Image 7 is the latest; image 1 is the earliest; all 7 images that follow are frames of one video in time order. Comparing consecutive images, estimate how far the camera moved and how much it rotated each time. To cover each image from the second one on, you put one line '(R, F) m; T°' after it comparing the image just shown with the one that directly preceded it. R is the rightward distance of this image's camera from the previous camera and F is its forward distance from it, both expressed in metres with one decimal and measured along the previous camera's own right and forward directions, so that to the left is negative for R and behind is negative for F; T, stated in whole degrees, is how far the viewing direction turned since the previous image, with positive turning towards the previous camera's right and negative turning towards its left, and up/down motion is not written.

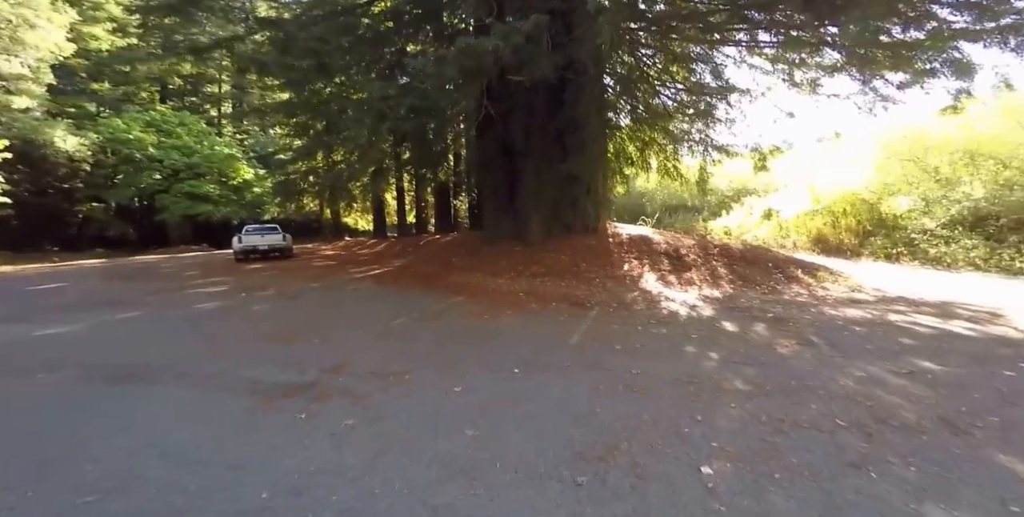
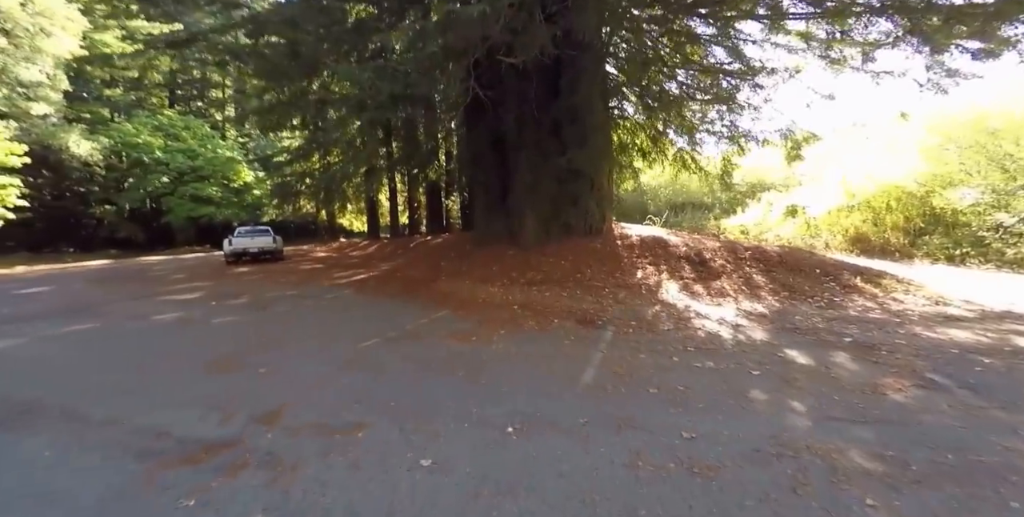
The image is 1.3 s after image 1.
(0.0, +1.5) m; -1°
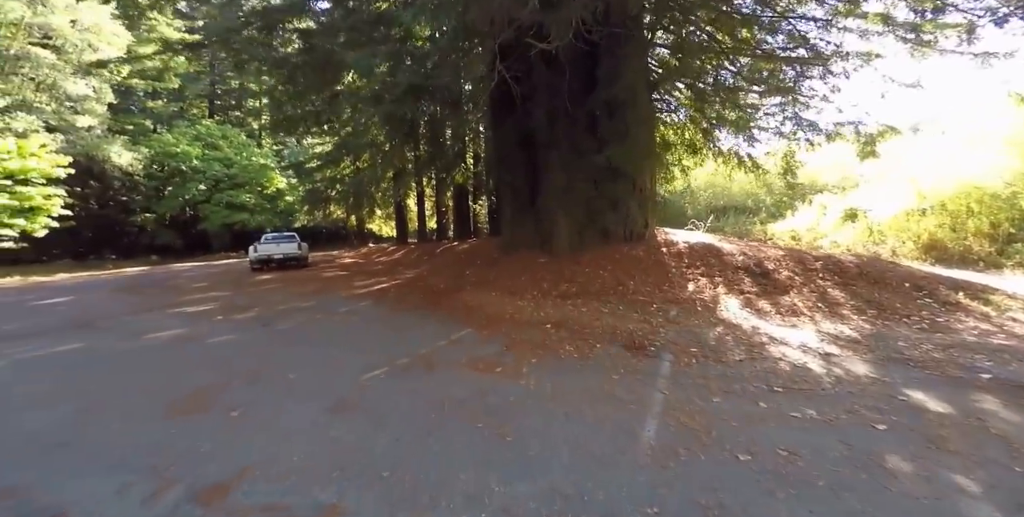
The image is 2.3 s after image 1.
(-0.1, +1.0) m; -3°
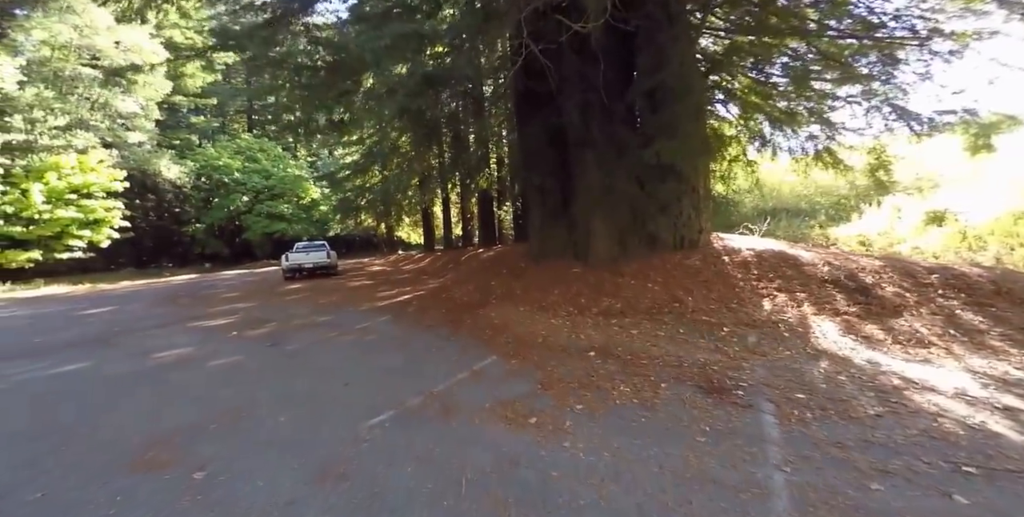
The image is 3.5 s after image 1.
(-0.1, +1.3) m; -4°
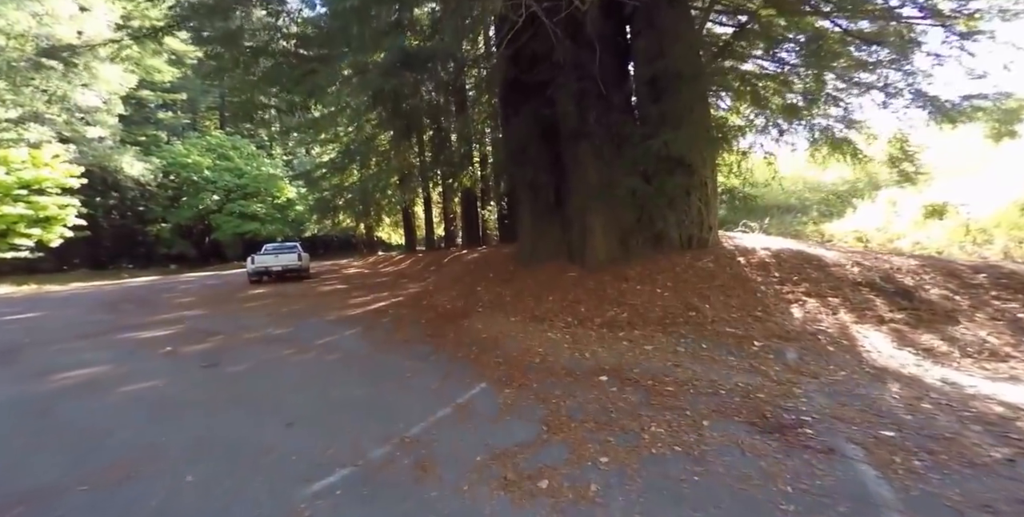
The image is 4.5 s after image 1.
(-0.1, +1.0) m; +2°
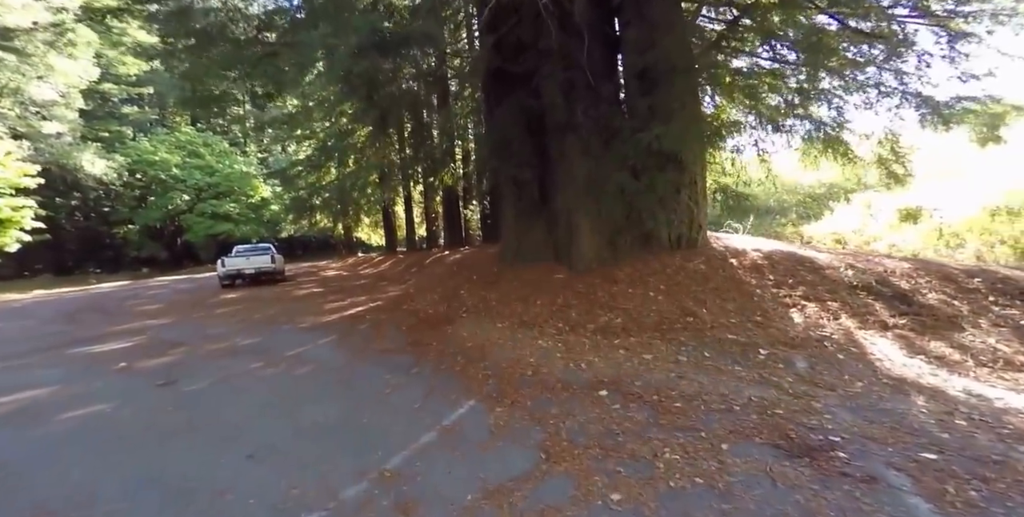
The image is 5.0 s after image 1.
(-0.1, +0.4) m; +3°
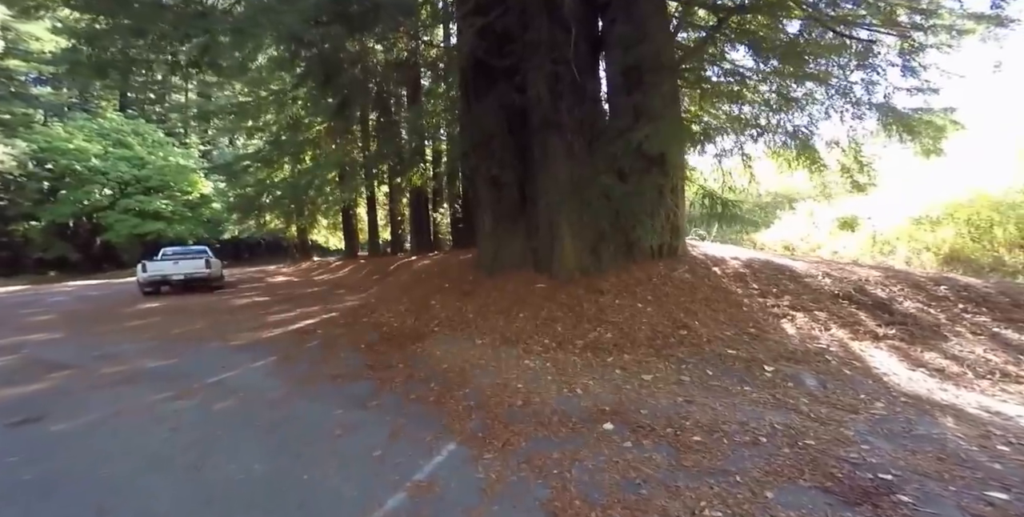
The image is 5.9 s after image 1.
(-0.3, +0.6) m; +6°
